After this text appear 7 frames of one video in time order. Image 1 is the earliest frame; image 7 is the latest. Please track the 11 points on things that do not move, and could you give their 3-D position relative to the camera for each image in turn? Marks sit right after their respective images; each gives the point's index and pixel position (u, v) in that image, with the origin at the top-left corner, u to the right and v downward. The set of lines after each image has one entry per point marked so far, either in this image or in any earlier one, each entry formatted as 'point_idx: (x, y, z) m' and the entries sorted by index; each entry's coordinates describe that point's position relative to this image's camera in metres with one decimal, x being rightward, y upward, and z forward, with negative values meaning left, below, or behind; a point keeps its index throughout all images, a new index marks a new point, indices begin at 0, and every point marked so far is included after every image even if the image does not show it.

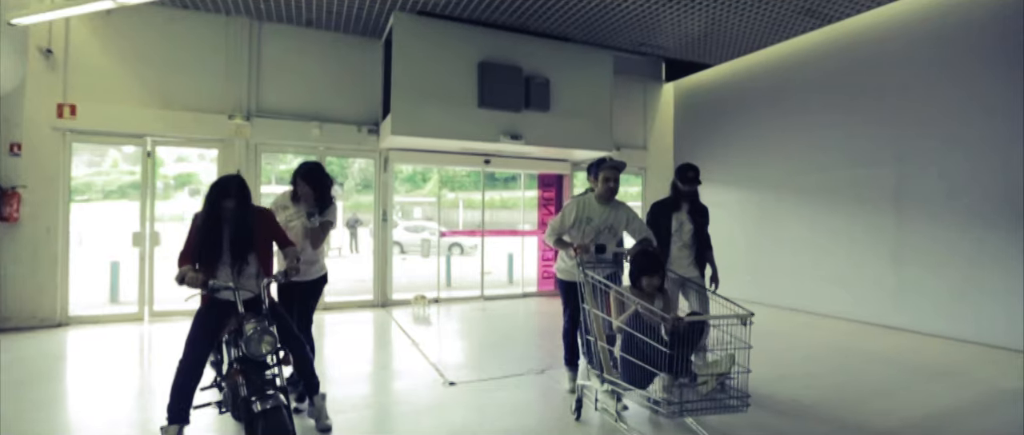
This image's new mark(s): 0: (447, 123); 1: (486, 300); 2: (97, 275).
0: (-0.8, +1.1, +6.1) m
1: (-0.6, -1.0, +7.4) m
2: (-4.2, -0.6, +5.2) m
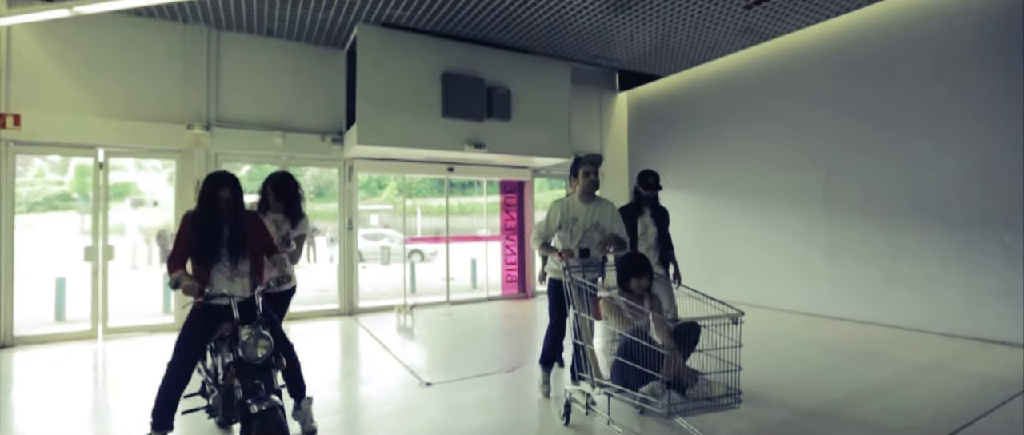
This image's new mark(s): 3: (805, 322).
0: (-1.1, +1.0, +5.8) m
1: (-0.8, -1.2, +7.1) m
2: (-4.5, -0.7, +5.0) m
3: (+3.2, -1.1, +5.6) m
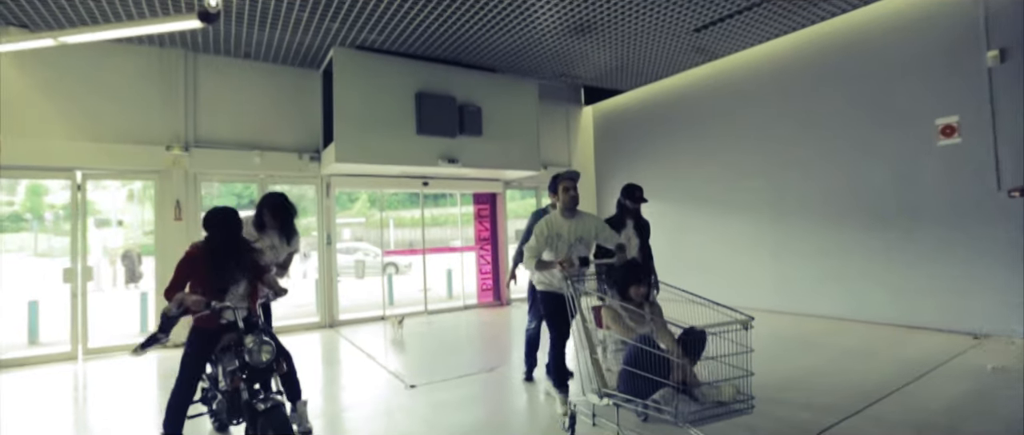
0: (-1.4, +0.8, +6.0) m
1: (-1.1, -1.3, +7.3) m
2: (-4.8, -1.0, +5.0) m
3: (+2.9, -1.2, +6.0) m
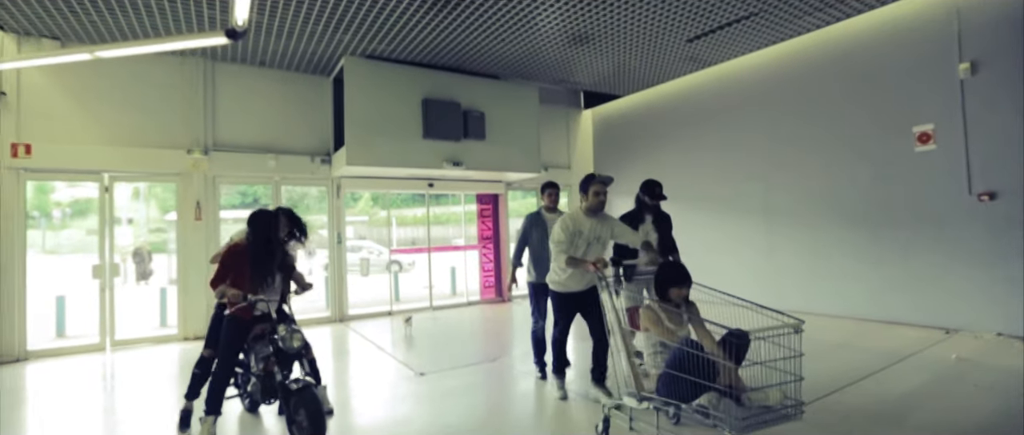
0: (-1.4, +0.8, +6.4) m
1: (-1.1, -1.3, +7.6) m
2: (-4.7, -1.0, +5.3) m
3: (+2.9, -1.2, +6.3) m
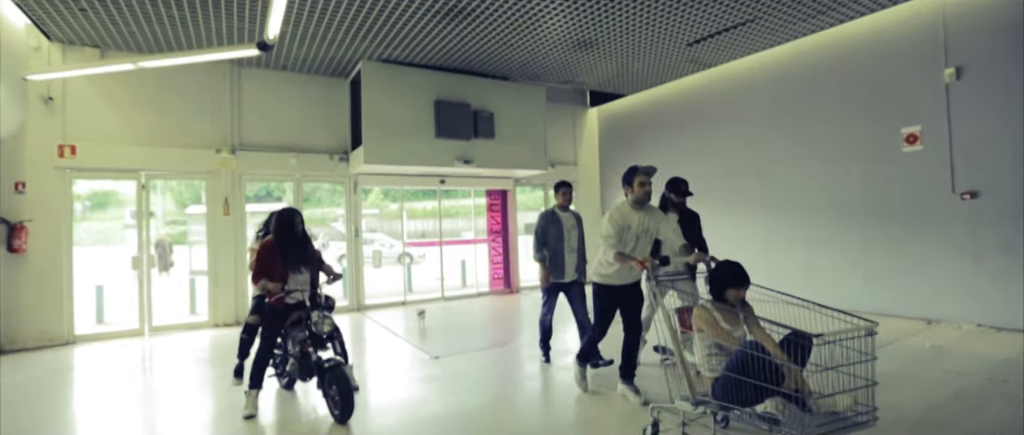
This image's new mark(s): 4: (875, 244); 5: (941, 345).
0: (-1.3, +0.9, +6.7) m
1: (-1.0, -1.3, +8.0) m
2: (-4.7, -0.9, +5.7) m
3: (+3.0, -1.1, +6.6) m
4: (+4.0, -0.3, +5.7) m
5: (+3.6, -1.1, +4.4) m
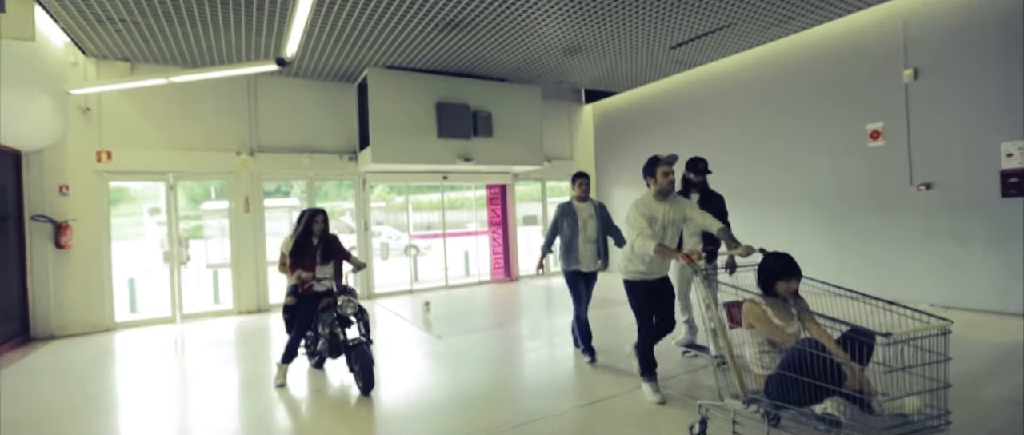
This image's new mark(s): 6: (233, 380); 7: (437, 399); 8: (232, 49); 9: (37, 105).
0: (-1.3, +0.9, +7.2) m
1: (-1.0, -1.2, +8.5) m
2: (-4.7, -0.9, +6.3) m
3: (+3.0, -1.0, +7.1) m
4: (+4.0, -0.2, +6.2) m
5: (+3.6, -1.0, +4.9) m
6: (-2.4, -1.4, +4.5) m
7: (-0.5, -1.3, +3.7) m
8: (-3.1, +1.9, +5.7) m
9: (-4.6, +1.1, +5.1) m
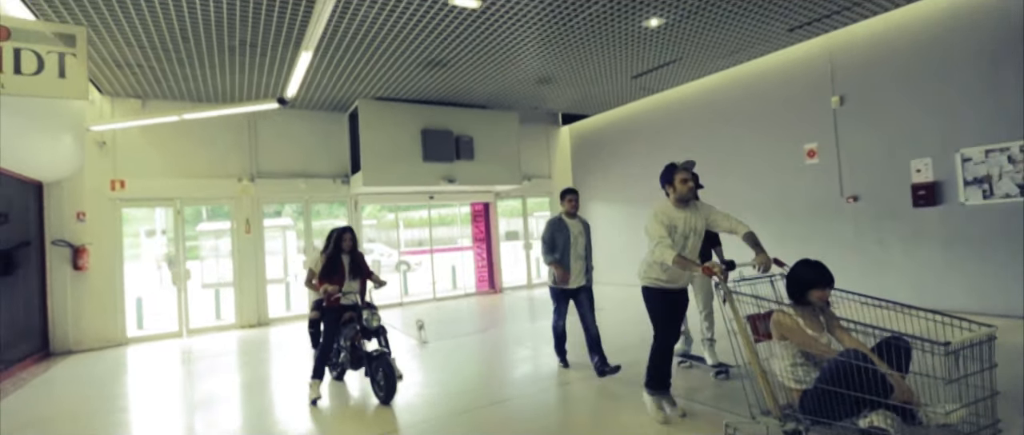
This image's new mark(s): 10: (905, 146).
0: (-1.6, +0.7, +7.9) m
1: (-1.3, -1.5, +9.1) m
2: (-4.9, -1.2, +6.8) m
3: (+2.7, -1.2, +7.8) m
4: (+3.7, -0.3, +6.9) m
5: (+3.3, -1.1, +5.5) m
6: (-2.6, -1.6, +5.1) m
7: (-0.7, -1.4, +4.3) m
8: (-3.4, +1.6, +6.4) m
9: (-4.9, +0.8, +5.7) m
10: (+4.3, +0.8, +5.8) m
